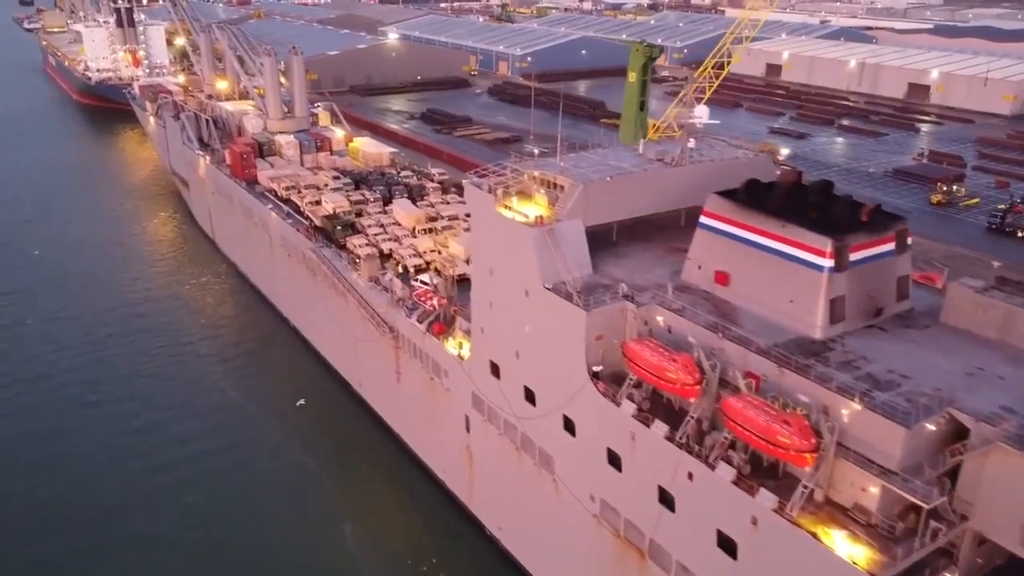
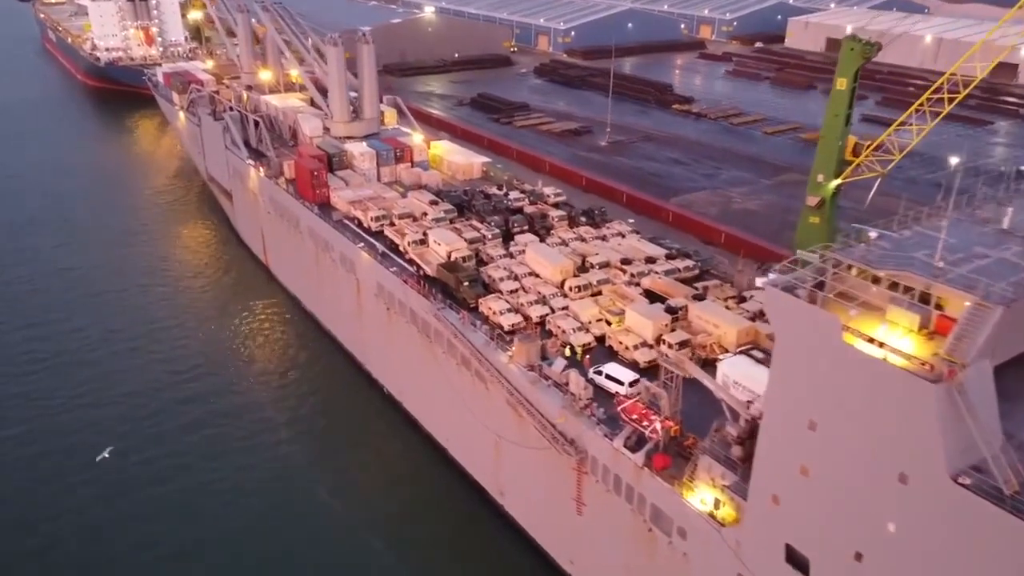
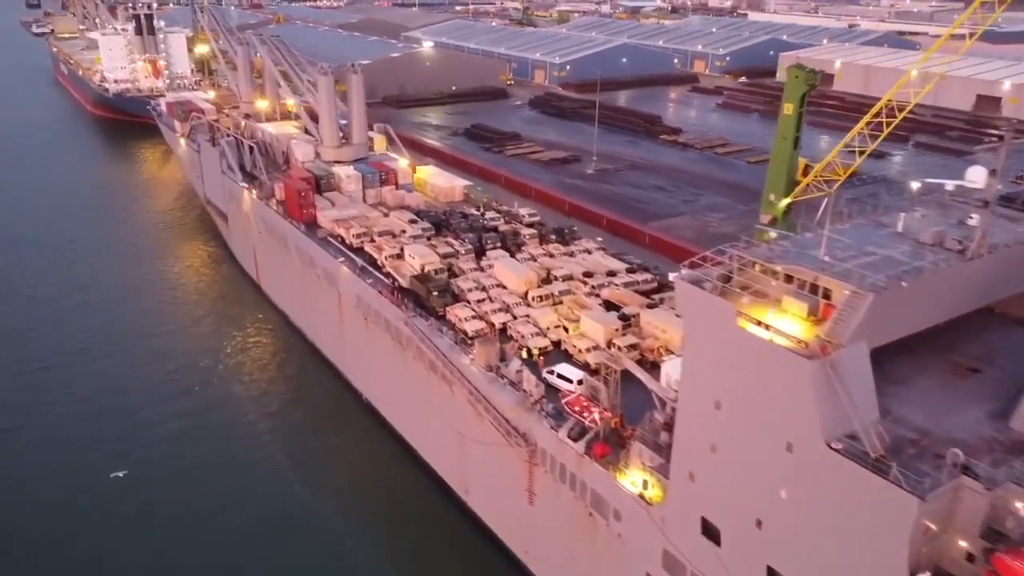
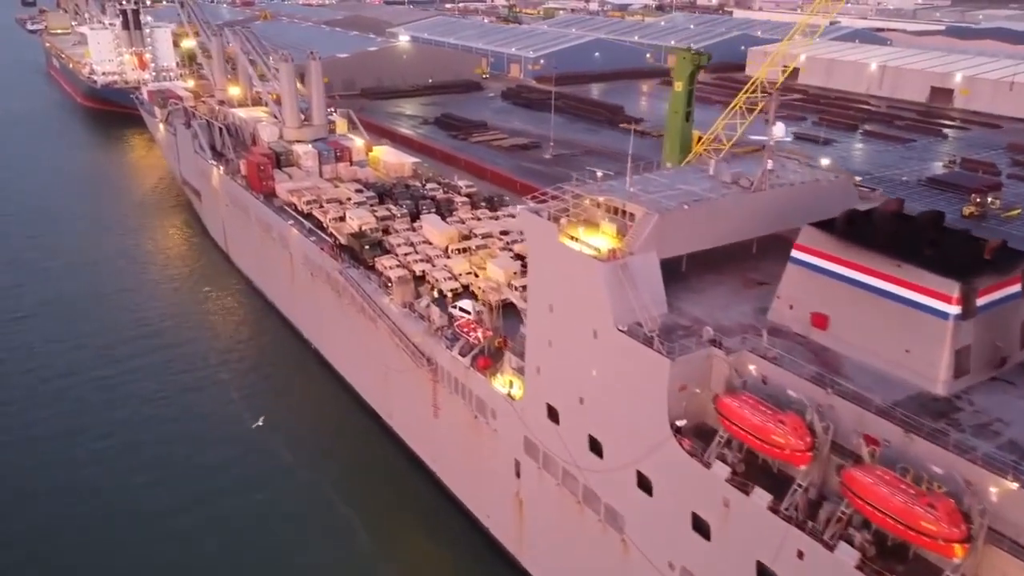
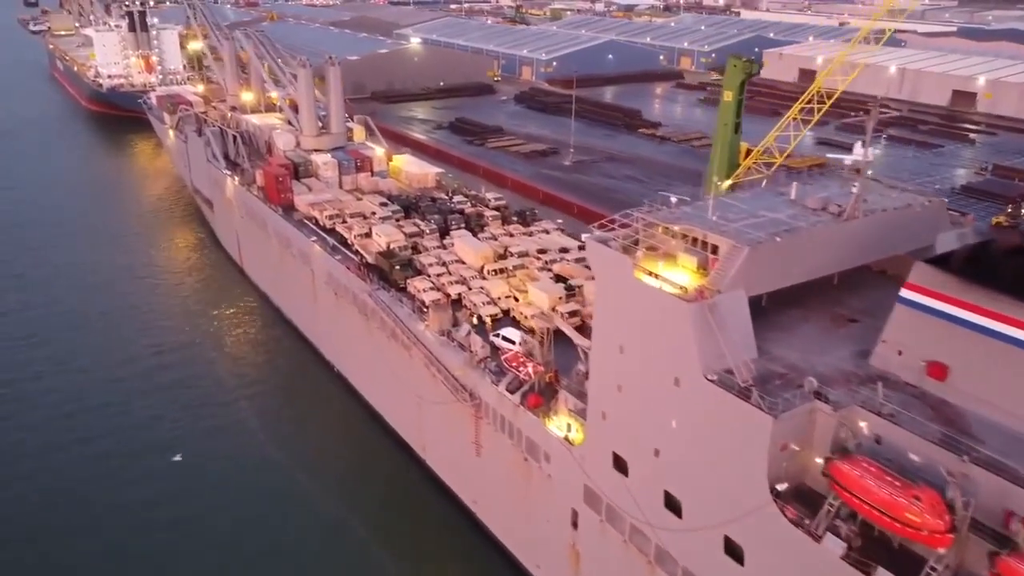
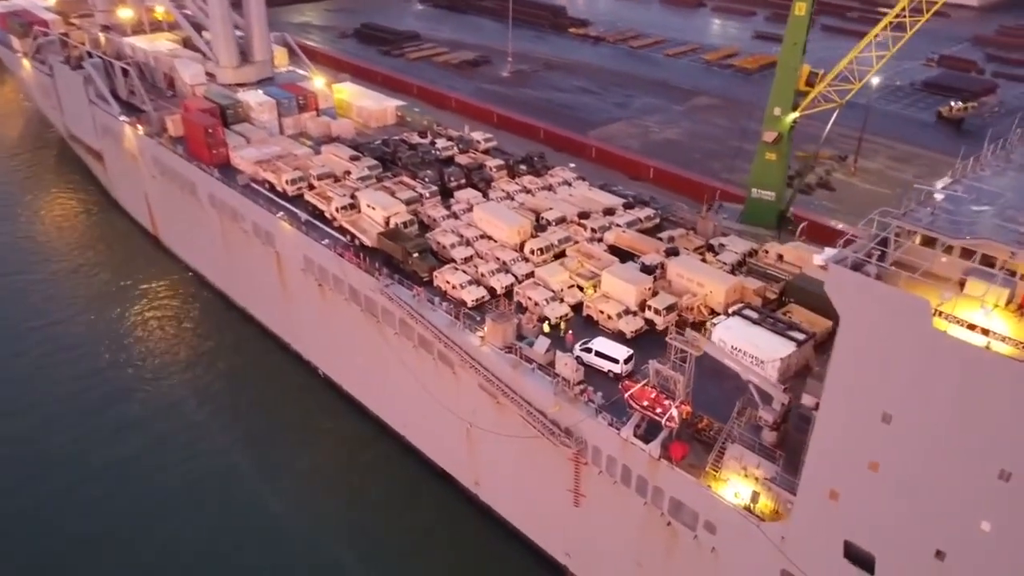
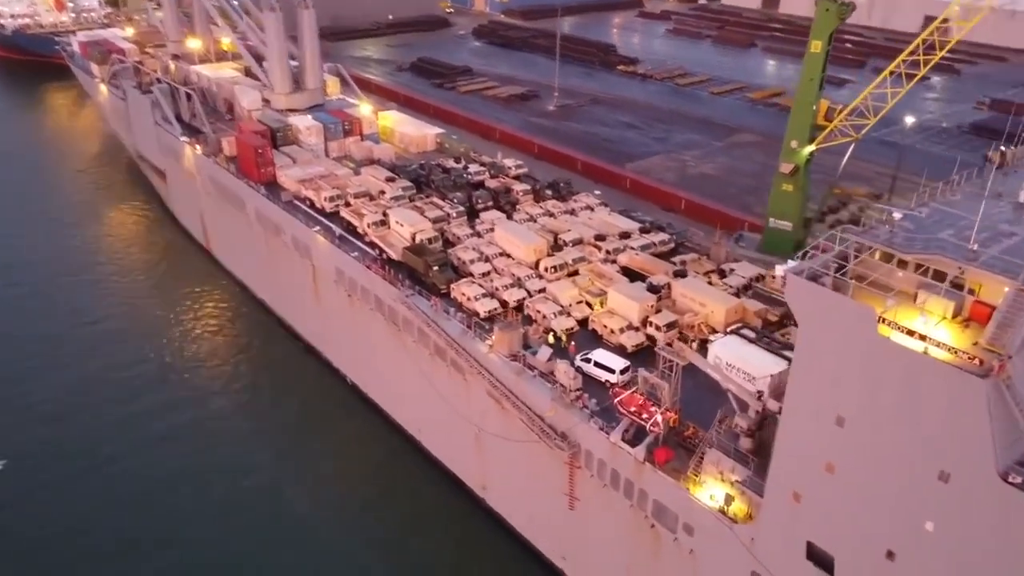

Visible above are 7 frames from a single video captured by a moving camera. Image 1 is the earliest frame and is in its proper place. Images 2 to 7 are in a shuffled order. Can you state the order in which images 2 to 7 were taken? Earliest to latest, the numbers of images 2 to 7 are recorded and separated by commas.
4, 5, 3, 2, 7, 6
